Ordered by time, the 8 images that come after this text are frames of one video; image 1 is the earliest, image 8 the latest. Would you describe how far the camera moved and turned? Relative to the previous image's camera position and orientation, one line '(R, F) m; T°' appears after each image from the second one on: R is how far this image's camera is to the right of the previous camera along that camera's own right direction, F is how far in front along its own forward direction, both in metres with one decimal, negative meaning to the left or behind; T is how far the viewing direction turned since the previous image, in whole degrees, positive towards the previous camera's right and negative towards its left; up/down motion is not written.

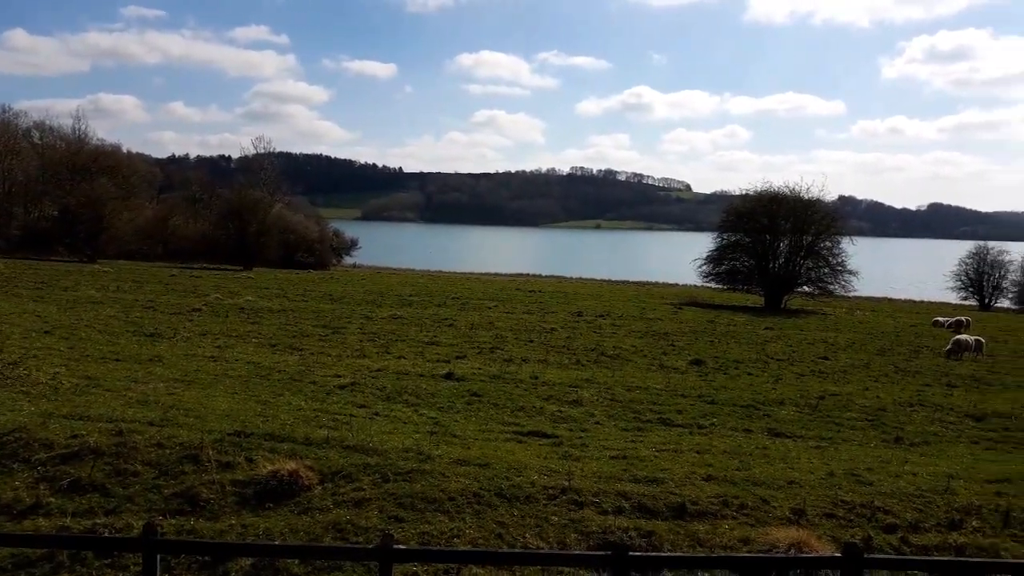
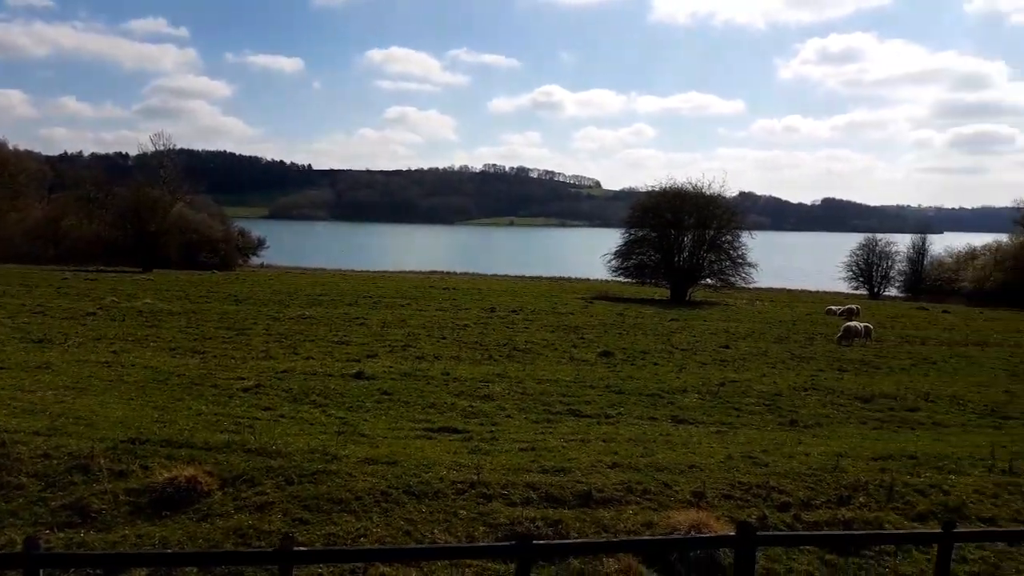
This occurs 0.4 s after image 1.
(+0.1, 0.0) m; +6°
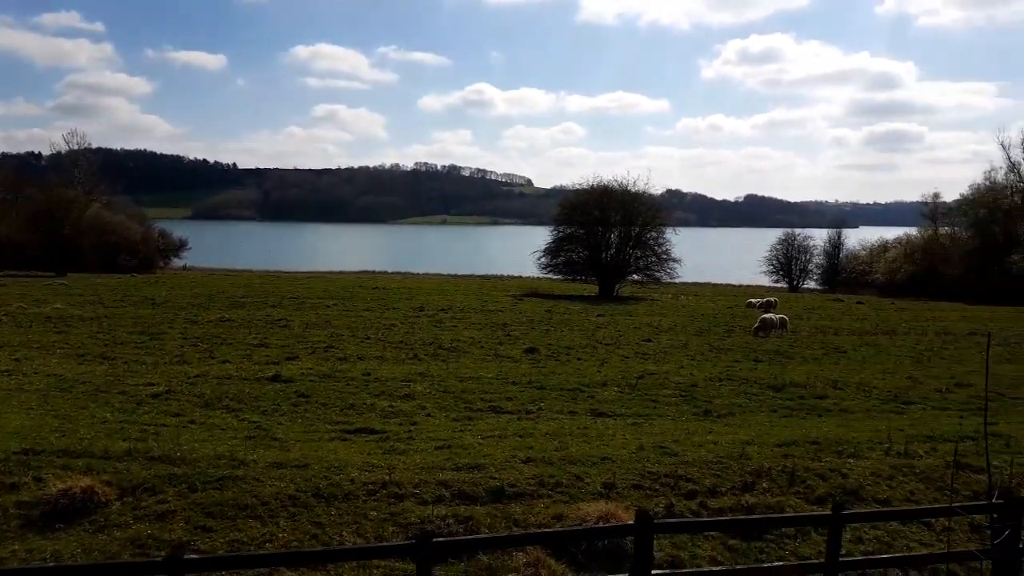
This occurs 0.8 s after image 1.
(+0.3, 0.0) m; +5°
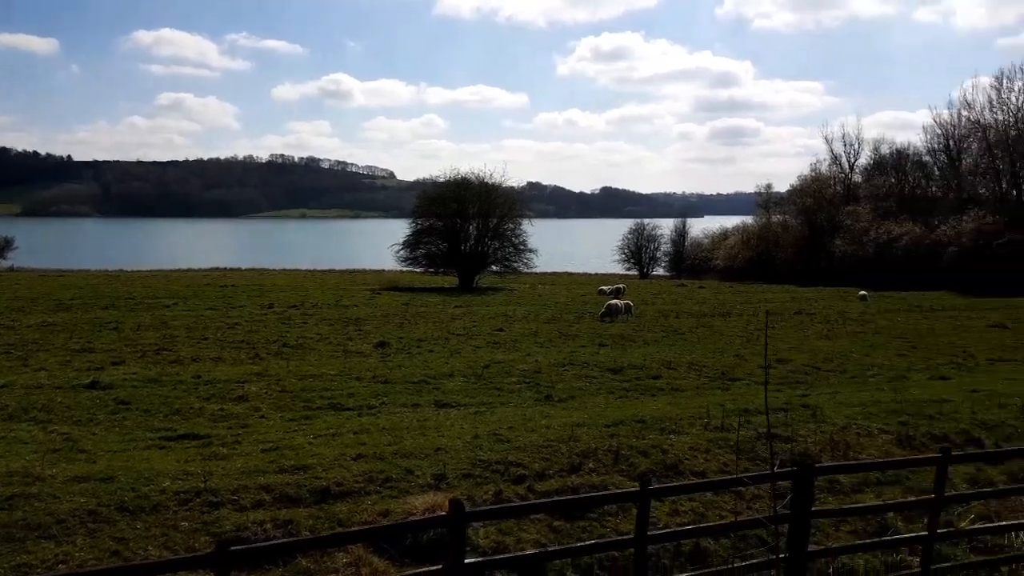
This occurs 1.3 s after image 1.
(+0.5, +0.1) m; +10°
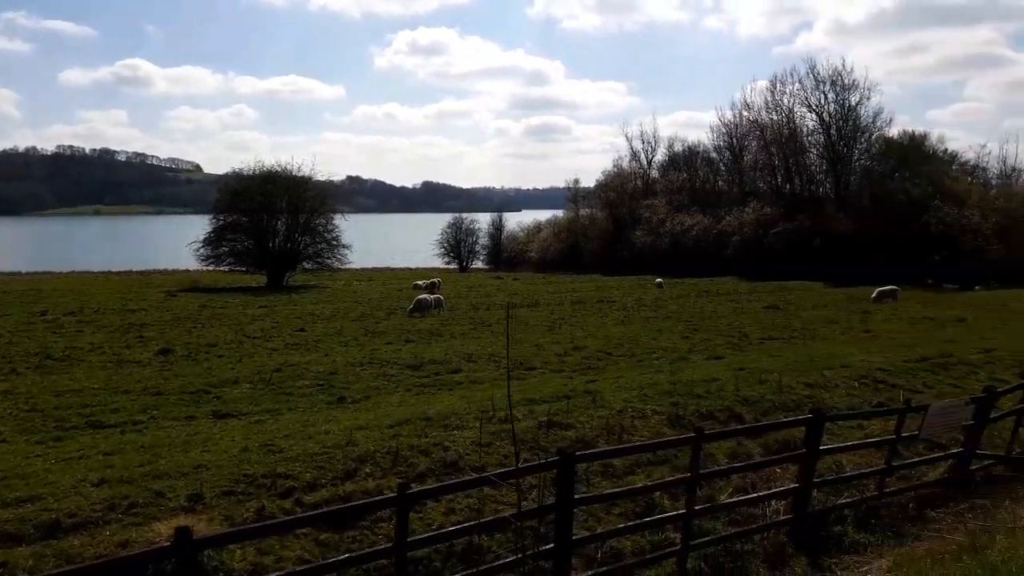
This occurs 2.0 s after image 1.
(+0.7, +0.3) m; +13°
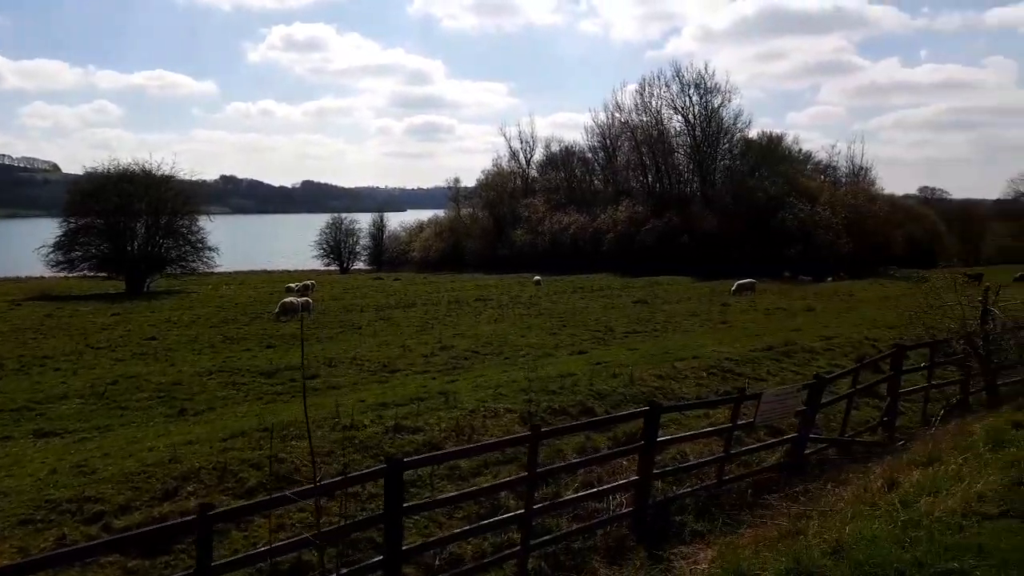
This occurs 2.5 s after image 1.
(+0.6, +0.2) m; +8°
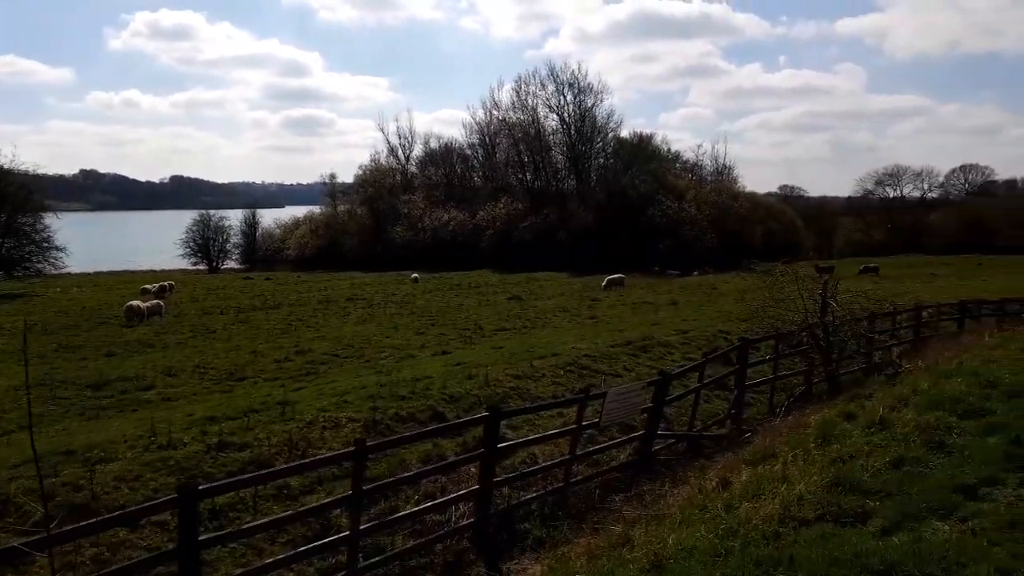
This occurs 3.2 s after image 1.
(+0.6, +0.5) m; +8°
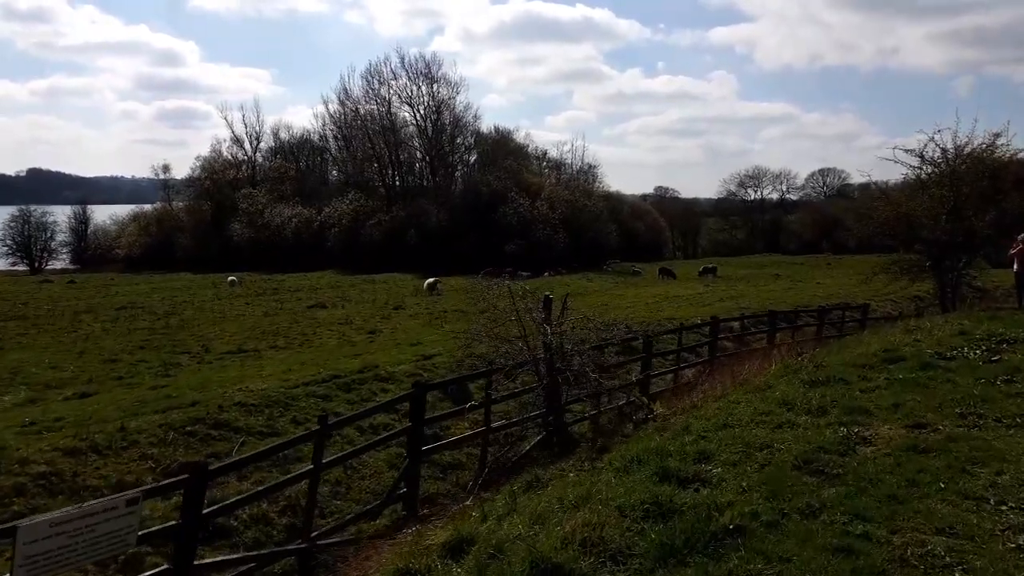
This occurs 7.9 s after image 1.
(+4.0, +4.4) m; +8°
